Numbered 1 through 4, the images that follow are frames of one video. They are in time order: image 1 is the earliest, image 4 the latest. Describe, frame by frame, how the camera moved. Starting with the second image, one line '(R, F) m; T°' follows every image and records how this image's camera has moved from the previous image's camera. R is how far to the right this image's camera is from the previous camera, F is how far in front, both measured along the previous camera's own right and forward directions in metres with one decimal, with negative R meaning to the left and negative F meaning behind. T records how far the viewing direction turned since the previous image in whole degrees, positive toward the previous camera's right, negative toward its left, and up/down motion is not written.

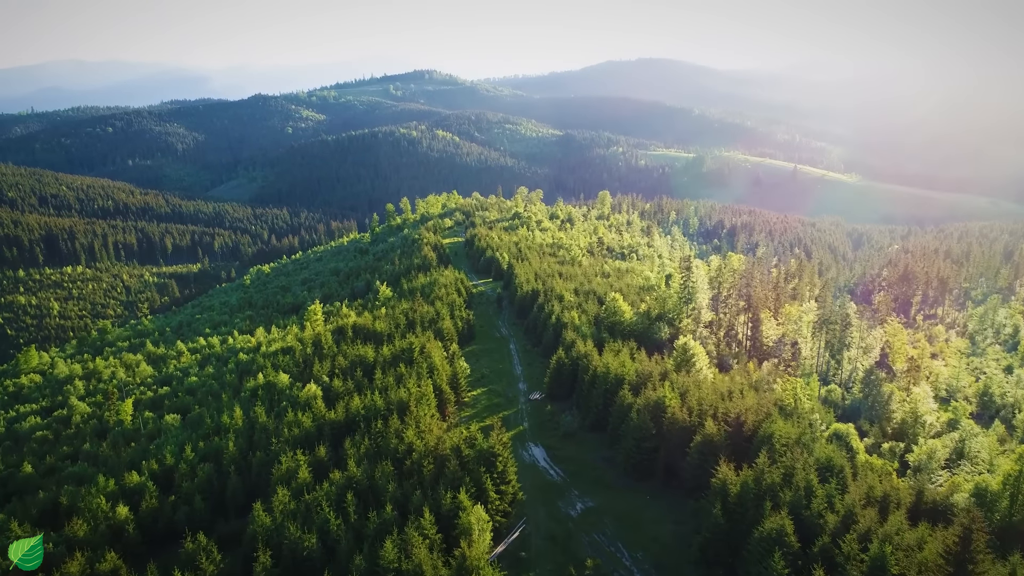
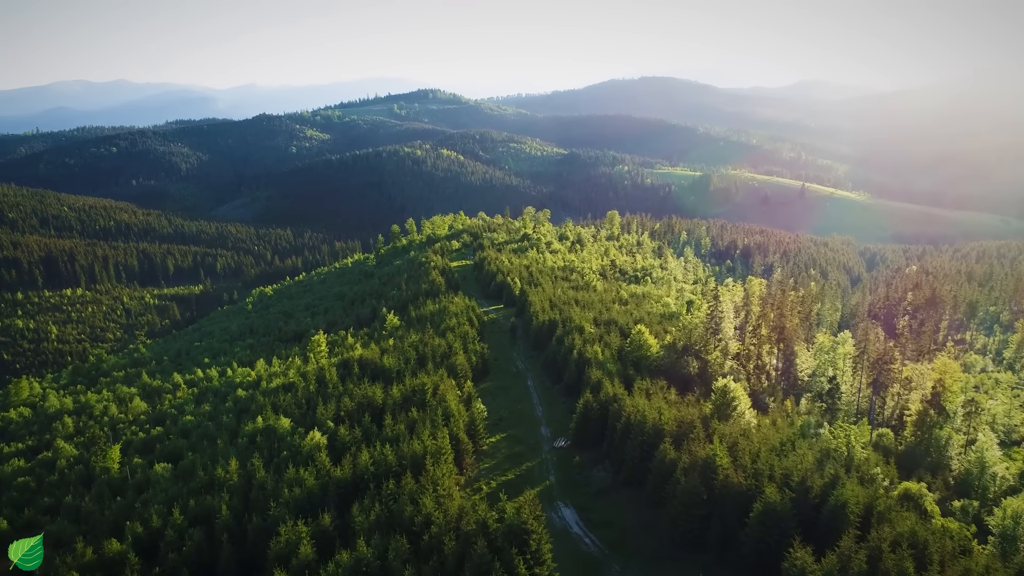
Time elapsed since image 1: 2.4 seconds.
(-2.1, +5.7) m; 0°
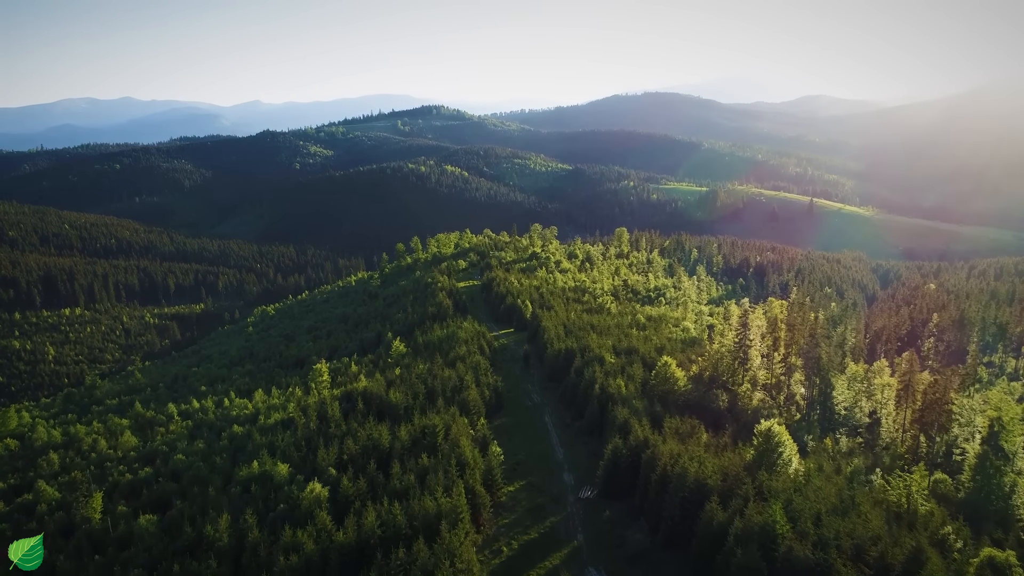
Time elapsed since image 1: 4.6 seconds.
(-1.7, +5.5) m; 0°
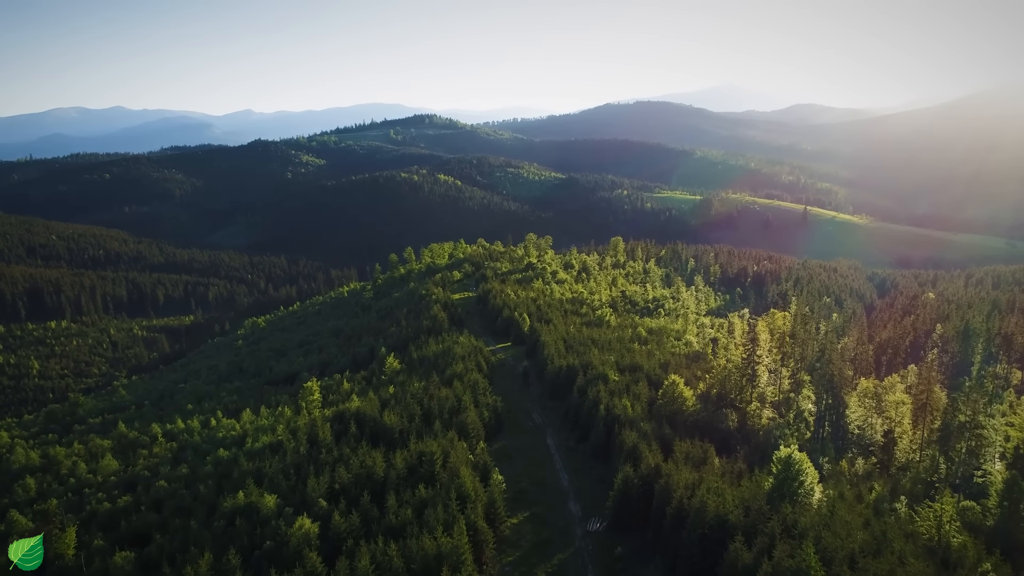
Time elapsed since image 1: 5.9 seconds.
(-0.9, +3.4) m; +1°
